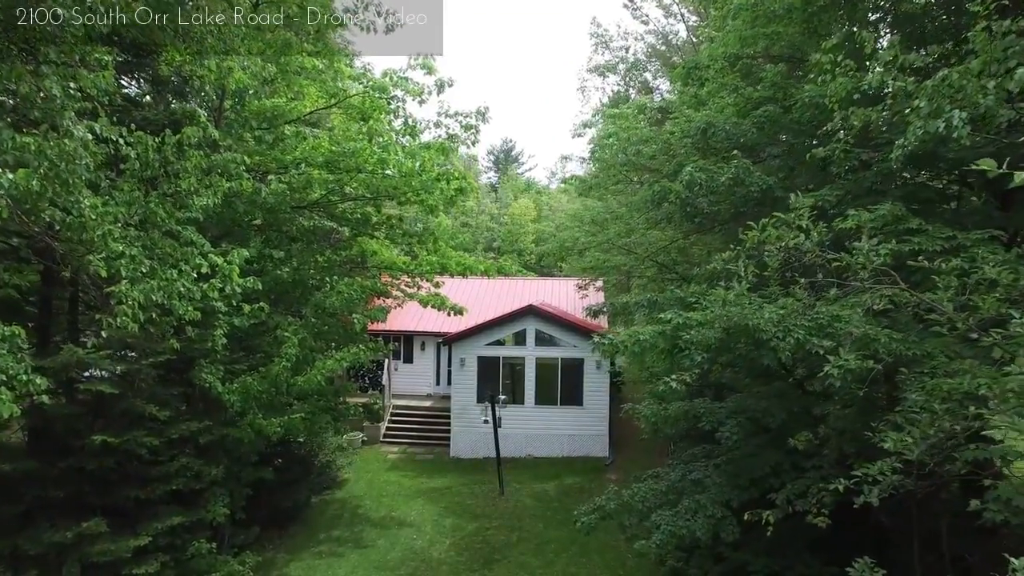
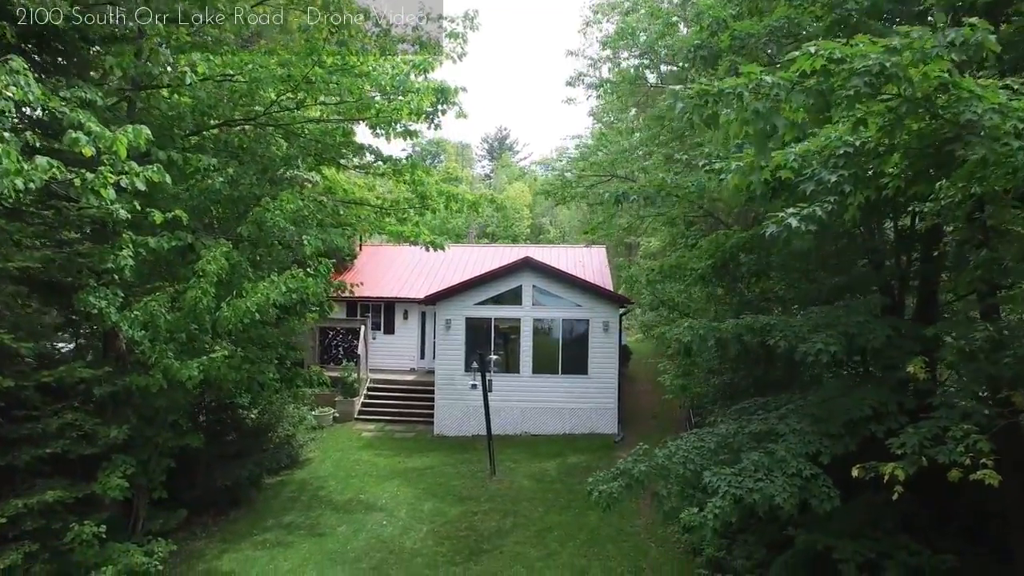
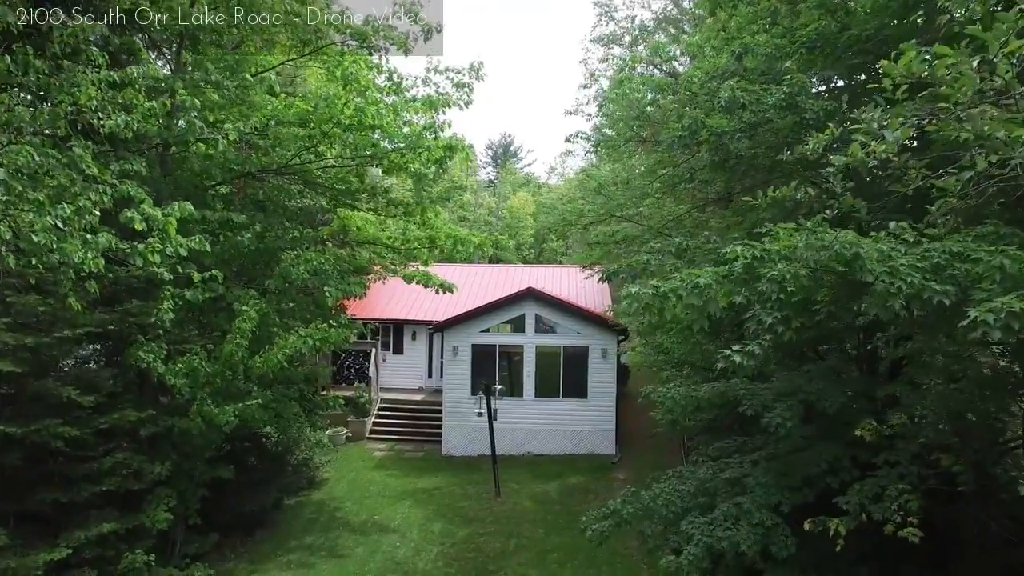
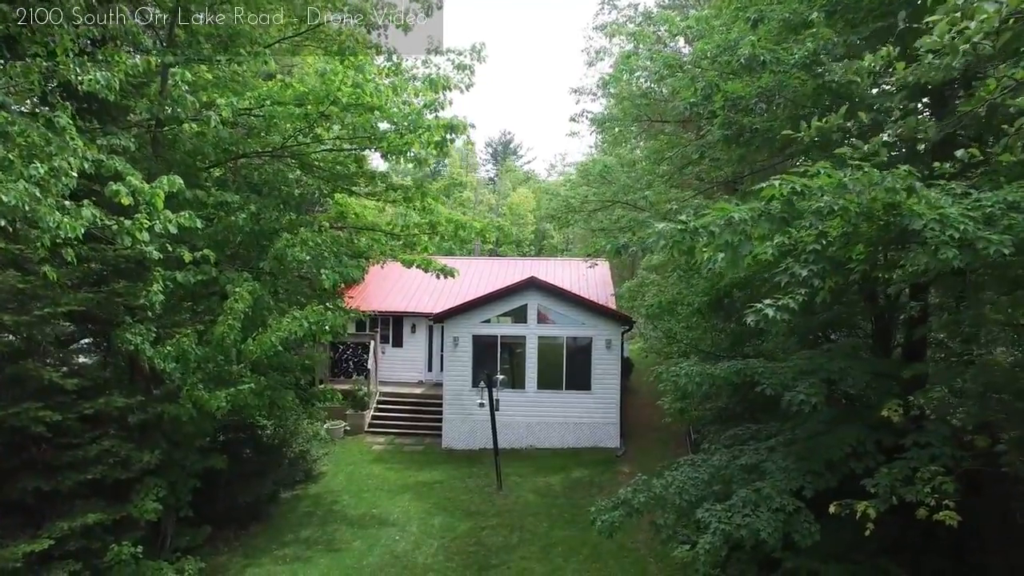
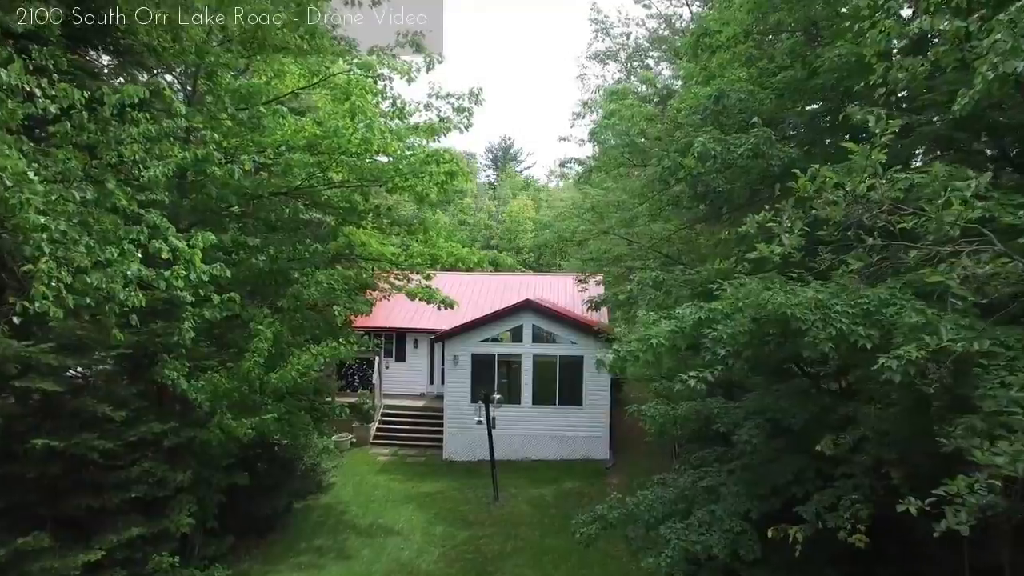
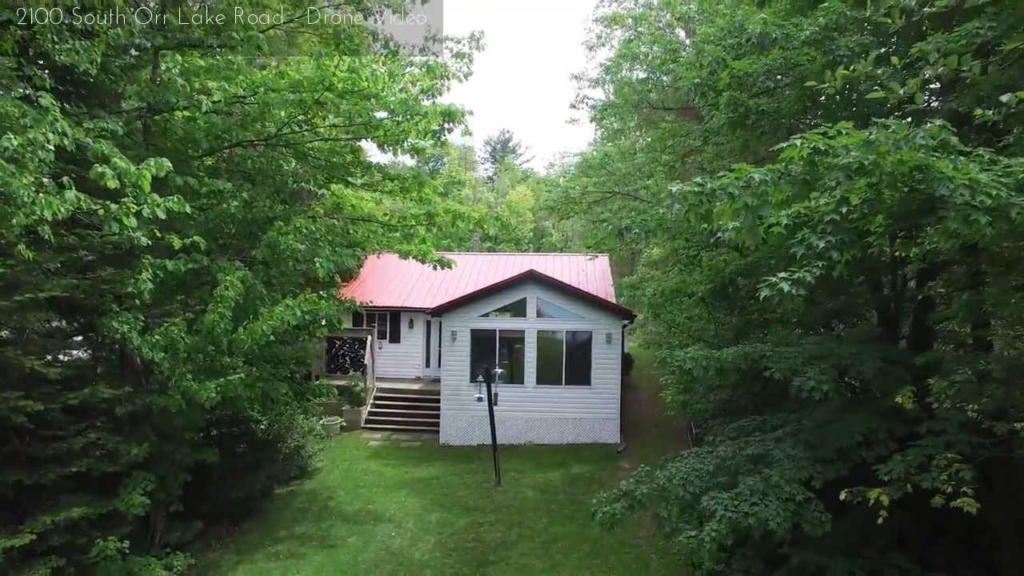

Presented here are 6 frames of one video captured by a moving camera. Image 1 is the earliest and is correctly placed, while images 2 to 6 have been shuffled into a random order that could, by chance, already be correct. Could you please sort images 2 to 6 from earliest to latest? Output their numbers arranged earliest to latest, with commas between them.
5, 3, 4, 6, 2
